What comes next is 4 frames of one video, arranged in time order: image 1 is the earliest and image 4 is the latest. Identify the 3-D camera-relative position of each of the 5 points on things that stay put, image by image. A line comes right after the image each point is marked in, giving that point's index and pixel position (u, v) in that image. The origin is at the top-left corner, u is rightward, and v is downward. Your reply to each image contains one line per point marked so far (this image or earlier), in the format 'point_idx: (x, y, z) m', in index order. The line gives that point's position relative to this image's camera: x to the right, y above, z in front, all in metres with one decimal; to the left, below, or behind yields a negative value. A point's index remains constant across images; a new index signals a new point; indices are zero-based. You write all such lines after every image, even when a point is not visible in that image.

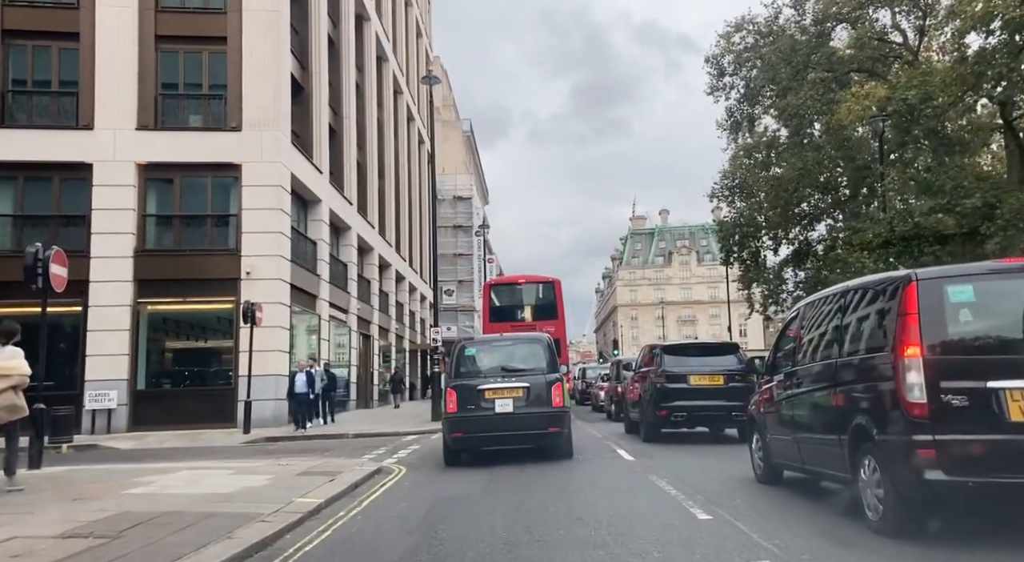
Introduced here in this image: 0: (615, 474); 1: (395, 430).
0: (+1.5, -2.8, +11.1) m
1: (-3.0, -3.8, +19.3) m
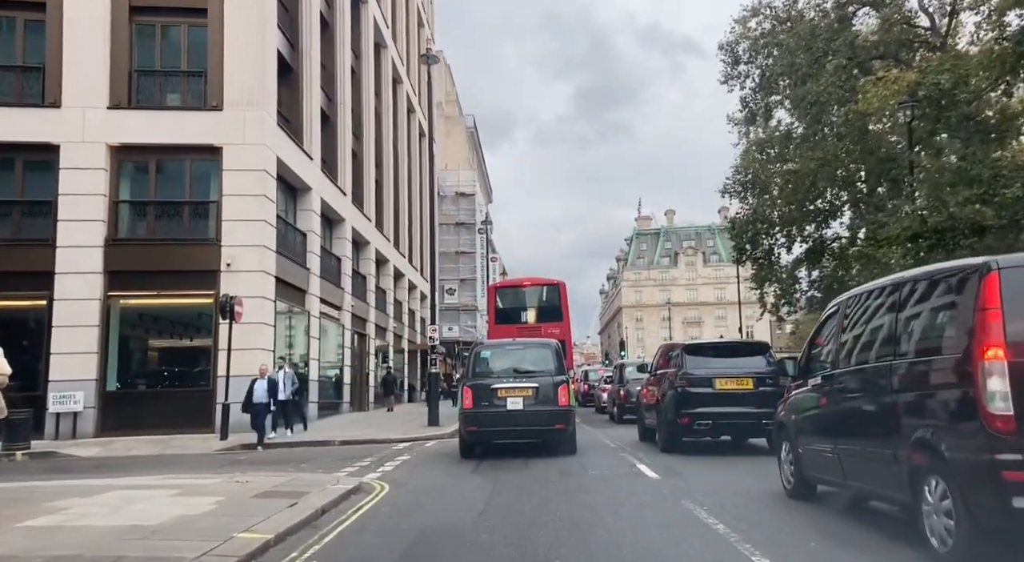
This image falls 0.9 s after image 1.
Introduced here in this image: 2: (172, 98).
0: (+1.5, -2.7, +9.4) m
1: (-3.0, -3.6, +17.6) m
2: (-8.8, +4.7, +19.5) m
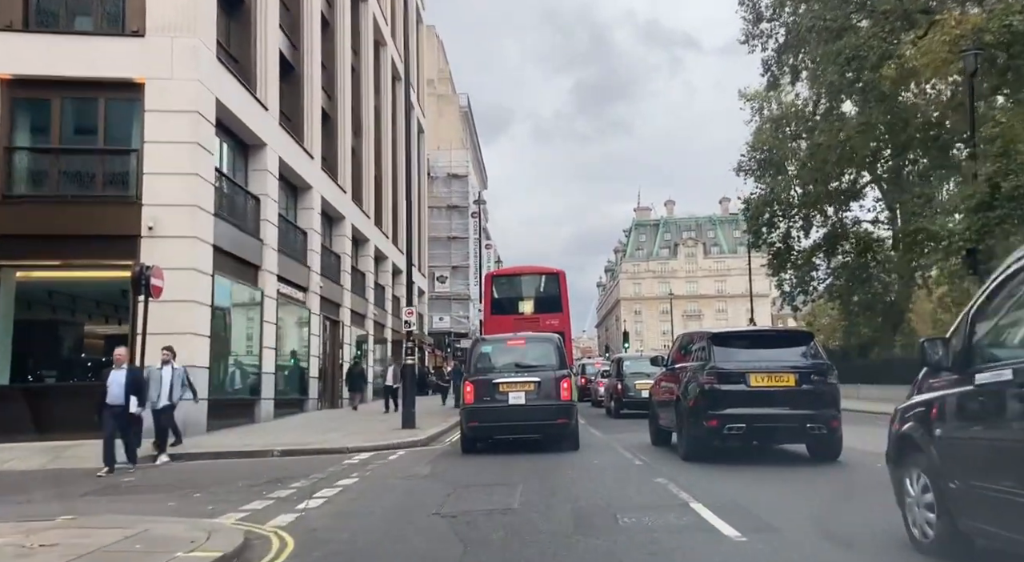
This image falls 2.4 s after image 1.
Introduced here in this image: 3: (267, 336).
0: (+1.4, -2.1, +5.8) m
1: (-3.1, -3.0, +14.0) m
2: (-9.0, +5.4, +15.7) m
3: (-6.4, -1.5, +19.8) m
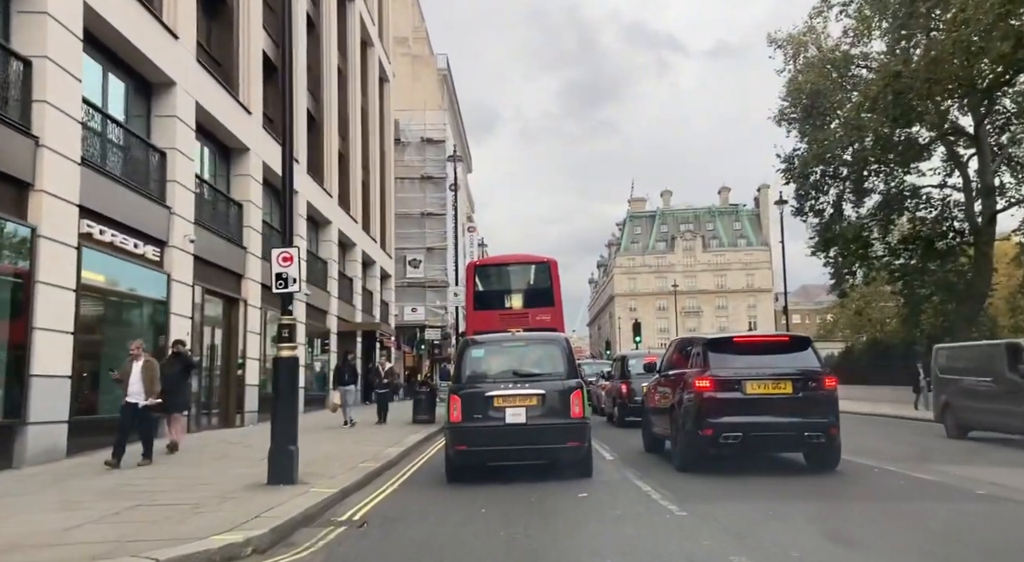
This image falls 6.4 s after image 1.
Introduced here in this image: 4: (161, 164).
0: (+1.3, -1.1, -2.7) m
1: (-3.4, -2.0, +5.5) m
2: (-9.3, +6.4, +7.1) m
3: (-6.8, -0.5, +11.2) m
4: (-7.1, +2.3, +15.3) m
